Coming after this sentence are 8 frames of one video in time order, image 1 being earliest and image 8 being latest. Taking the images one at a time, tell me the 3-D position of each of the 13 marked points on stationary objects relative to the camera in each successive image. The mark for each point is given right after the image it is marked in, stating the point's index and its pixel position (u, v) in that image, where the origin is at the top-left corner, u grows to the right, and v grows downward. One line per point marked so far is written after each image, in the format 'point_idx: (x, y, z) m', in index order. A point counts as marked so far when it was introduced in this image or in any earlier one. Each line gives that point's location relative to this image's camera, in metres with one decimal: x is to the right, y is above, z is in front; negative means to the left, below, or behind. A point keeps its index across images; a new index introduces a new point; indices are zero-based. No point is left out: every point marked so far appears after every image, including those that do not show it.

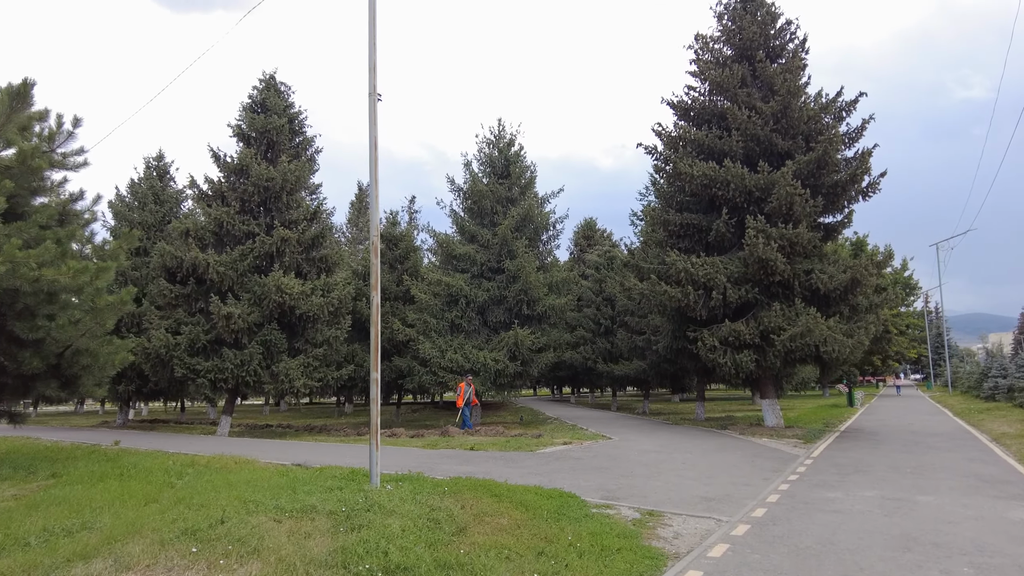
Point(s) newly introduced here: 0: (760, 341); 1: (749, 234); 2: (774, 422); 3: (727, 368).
0: (+6.2, -1.3, +16.6) m
1: (+5.8, +1.4, +16.3) m
2: (+7.0, -3.6, +17.8) m
3: (+5.3, -2.0, +16.7) m
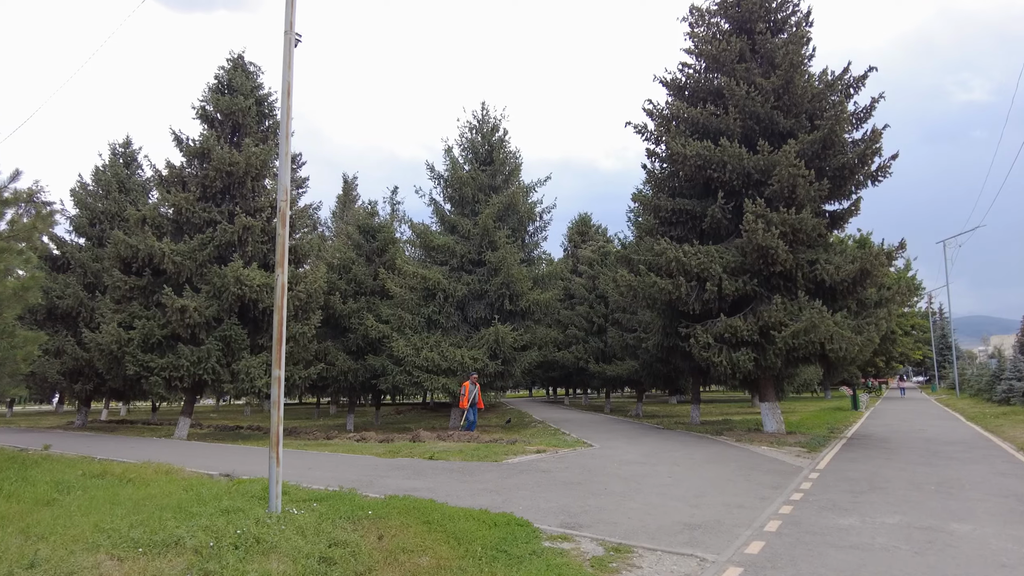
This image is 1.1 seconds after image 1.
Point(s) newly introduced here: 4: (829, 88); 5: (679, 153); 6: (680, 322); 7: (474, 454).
0: (+5.5, -1.1, +15.0) m
1: (+5.2, +1.6, +14.7) m
2: (+6.3, -3.4, +16.2) m
3: (+4.7, -1.8, +15.1) m
4: (+7.9, +5.0, +16.6) m
5: (+4.0, +3.3, +16.1) m
6: (+4.2, -0.8, +16.5) m
7: (-0.7, -3.2, +12.8) m
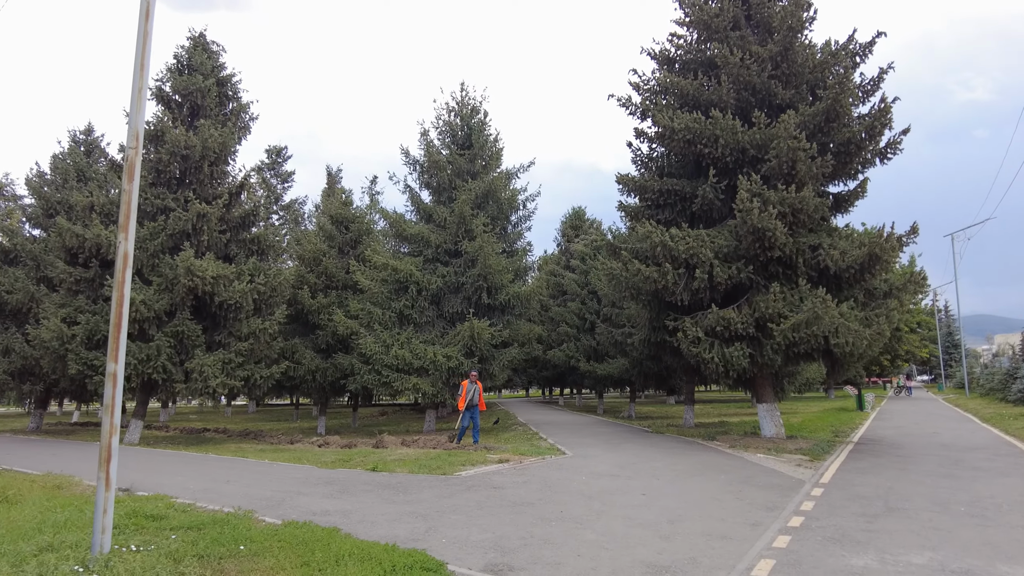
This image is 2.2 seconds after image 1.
0: (+4.9, -0.9, +13.4) m
1: (+4.5, +1.8, +13.1) m
2: (+5.7, -3.1, +14.6) m
3: (+4.1, -1.6, +13.5) m
4: (+7.2, +5.2, +15.0) m
5: (+3.3, +3.5, +14.5) m
6: (+3.5, -0.6, +14.9) m
7: (-1.4, -3.0, +11.2) m
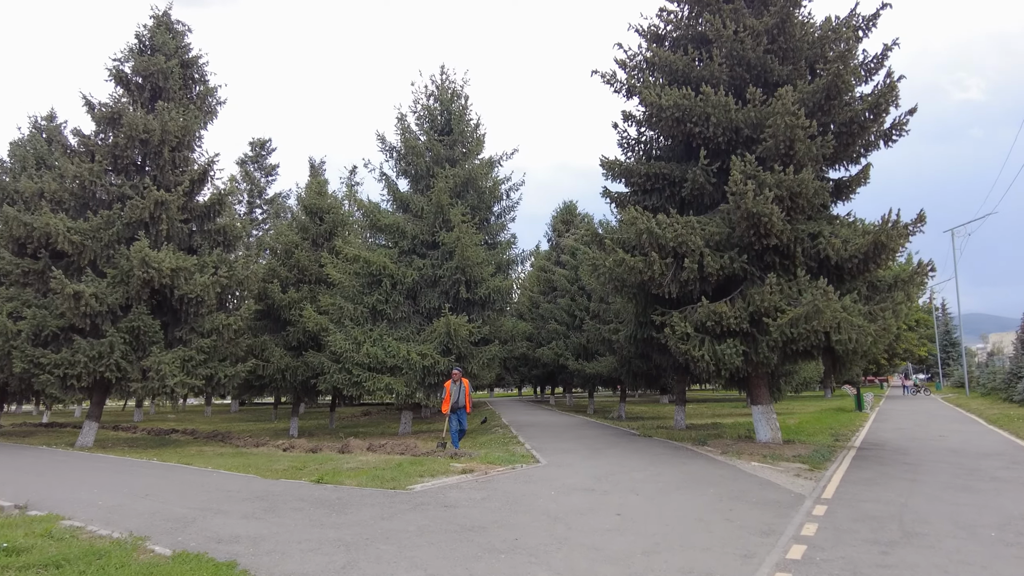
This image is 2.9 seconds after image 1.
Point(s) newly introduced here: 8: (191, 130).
0: (+4.4, -0.7, +12.3) m
1: (+4.0, +2.0, +12.0) m
2: (+5.1, -3.0, +13.4) m
3: (+3.5, -1.4, +12.3) m
4: (+6.7, +5.4, +13.8) m
5: (+2.8, +3.7, +13.4) m
6: (+3.0, -0.4, +13.8) m
7: (-1.9, -2.8, +10.0) m
8: (-9.2, +4.6, +19.3) m
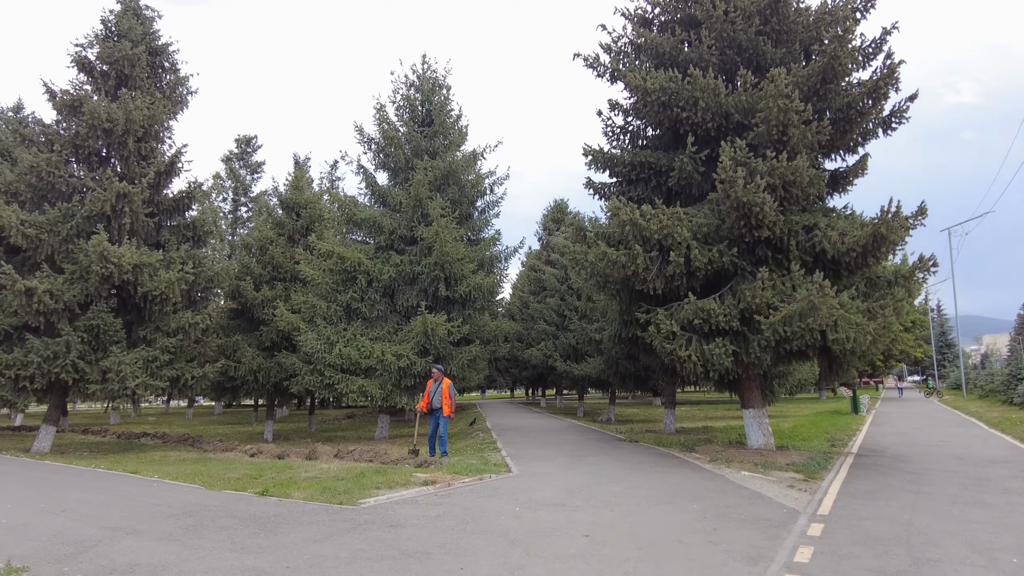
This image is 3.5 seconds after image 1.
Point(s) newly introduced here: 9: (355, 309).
0: (+3.9, -0.6, +11.5) m
1: (+3.5, +2.0, +11.2) m
2: (+4.7, -2.9, +12.6) m
3: (+3.1, -1.3, +11.5) m
4: (+6.2, +5.4, +13.1) m
5: (+2.4, +3.7, +12.5) m
6: (+2.5, -0.3, +13.0) m
7: (-2.4, -2.7, +9.2) m
8: (-9.7, +4.6, +18.4) m
9: (-4.2, -0.5, +17.9) m
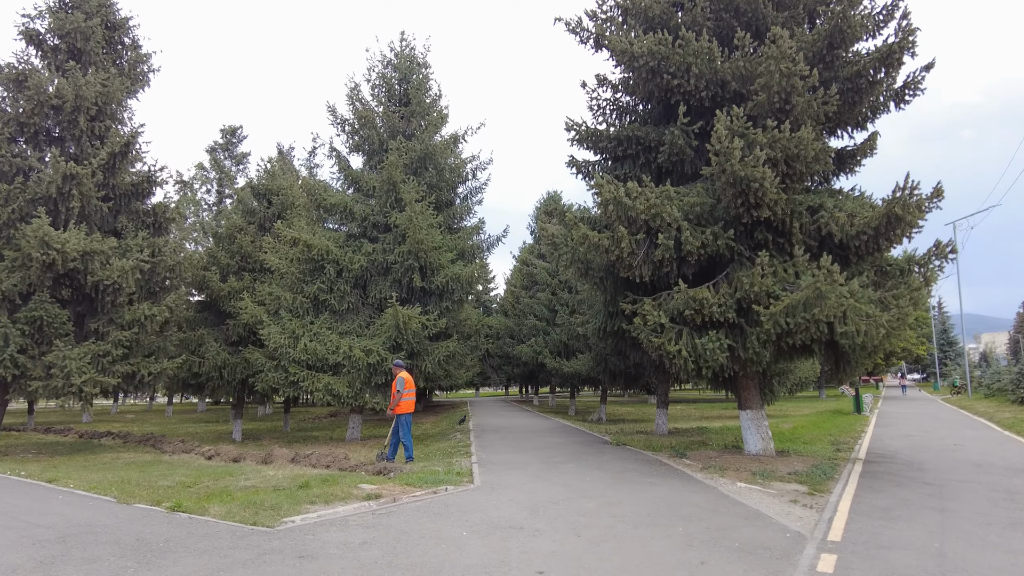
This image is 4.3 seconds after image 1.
0: (+3.4, -0.4, +10.2) m
1: (+3.0, +2.2, +9.9) m
2: (+4.2, -2.7, +11.4) m
3: (+2.6, -1.1, +10.3) m
4: (+5.7, +5.6, +11.8) m
5: (+1.9, +4.0, +11.3) m
6: (+2.0, -0.1, +11.7) m
7: (-2.8, -2.5, +7.9) m
8: (-10.2, +4.9, +17.1) m
9: (-4.7, -0.3, +16.6) m
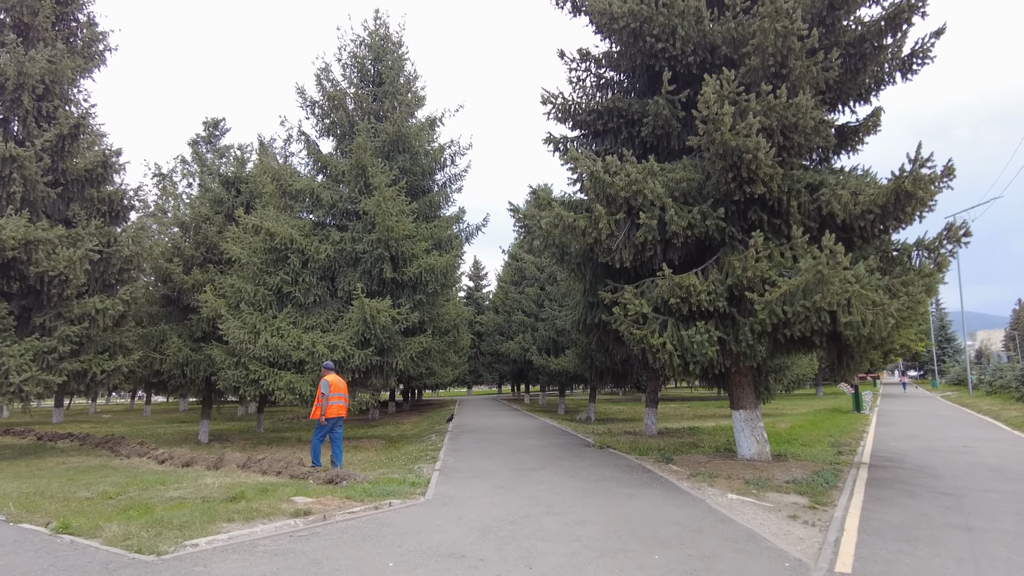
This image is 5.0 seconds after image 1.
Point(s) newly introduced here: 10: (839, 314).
0: (+2.9, -0.2, +9.1) m
1: (+2.6, +2.4, +8.8) m
2: (+3.7, -2.5, +10.3) m
3: (+2.1, -0.9, +9.2) m
4: (+5.2, +5.9, +10.7) m
5: (+1.4, +4.1, +10.2) m
6: (+1.5, +0.1, +10.6) m
7: (-3.3, -2.3, +6.8) m
8: (-10.7, +5.1, +15.9) m
9: (-5.2, -0.1, +15.5) m
10: (+4.1, -0.3, +8.4) m
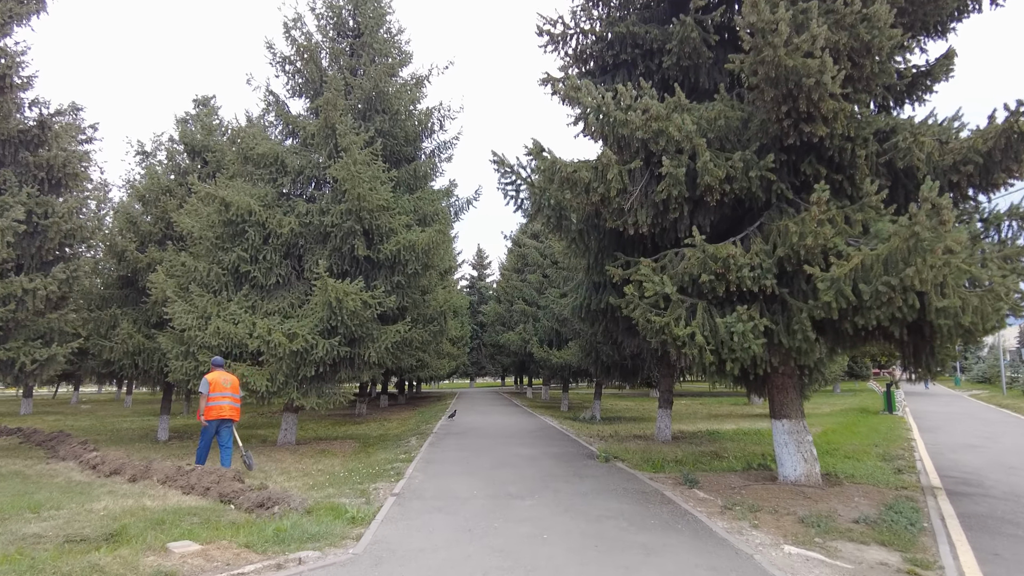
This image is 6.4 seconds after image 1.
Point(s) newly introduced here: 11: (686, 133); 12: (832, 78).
0: (+2.7, 0.0, +6.9) m
1: (+2.4, +2.7, +6.6) m
2: (+3.5, -2.2, +8.1) m
3: (+1.9, -0.6, +7.0) m
4: (+5.1, +6.1, +8.4) m
5: (+1.2, +4.4, +7.9) m
6: (+1.3, +0.4, +8.4) m
7: (-3.6, -2.0, +4.7) m
8: (-10.8, +5.6, +13.8) m
9: (-5.3, +0.3, +13.4) m
10: (+3.9, -0.1, +6.2) m
11: (+1.8, +1.5, +6.8) m
12: (+3.0, +1.9, +6.3) m
